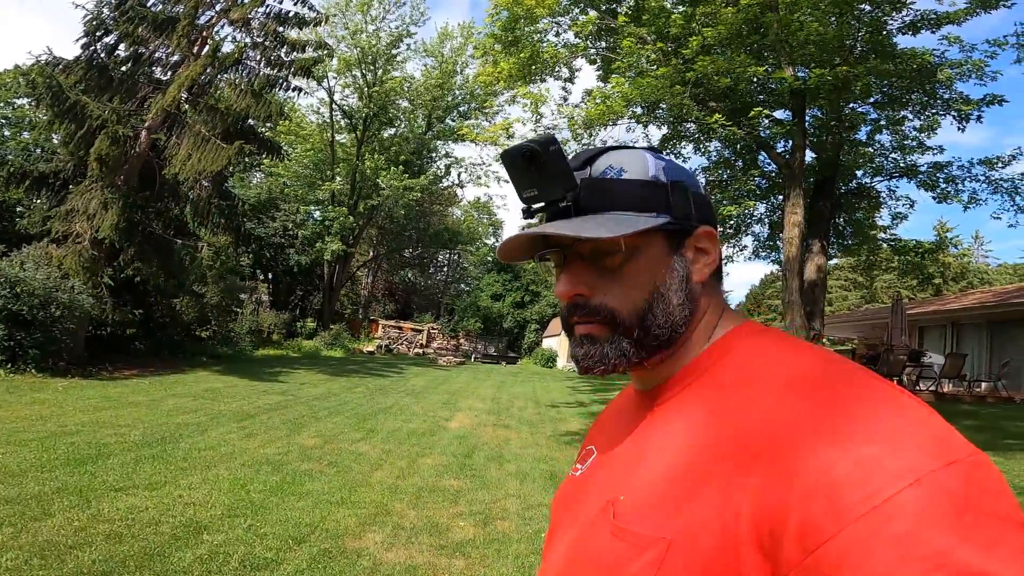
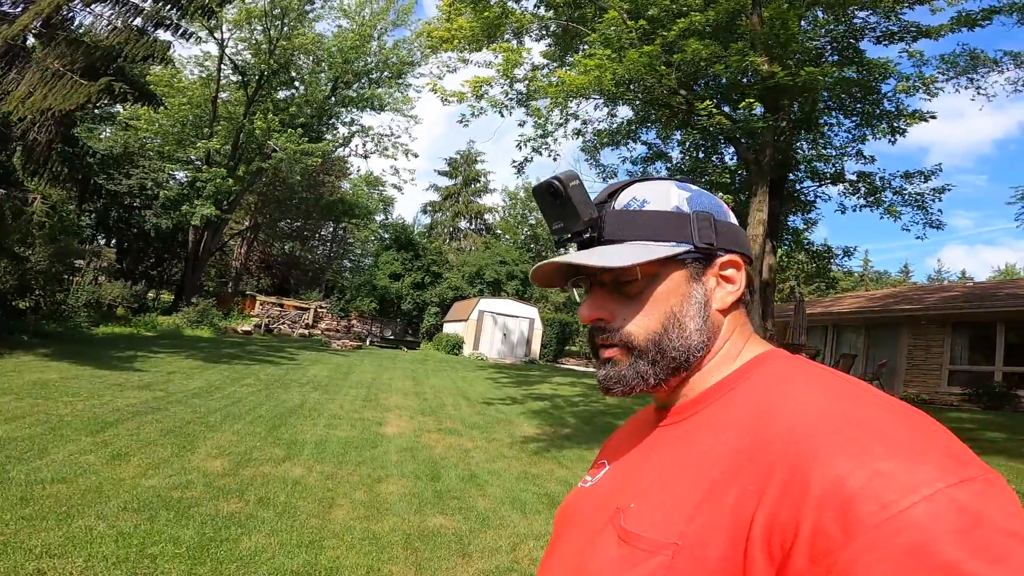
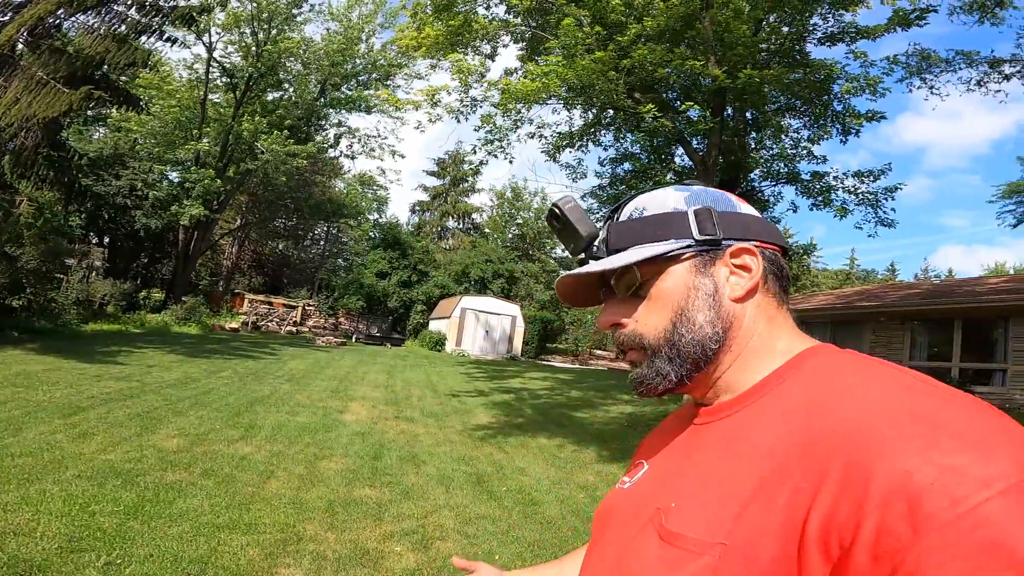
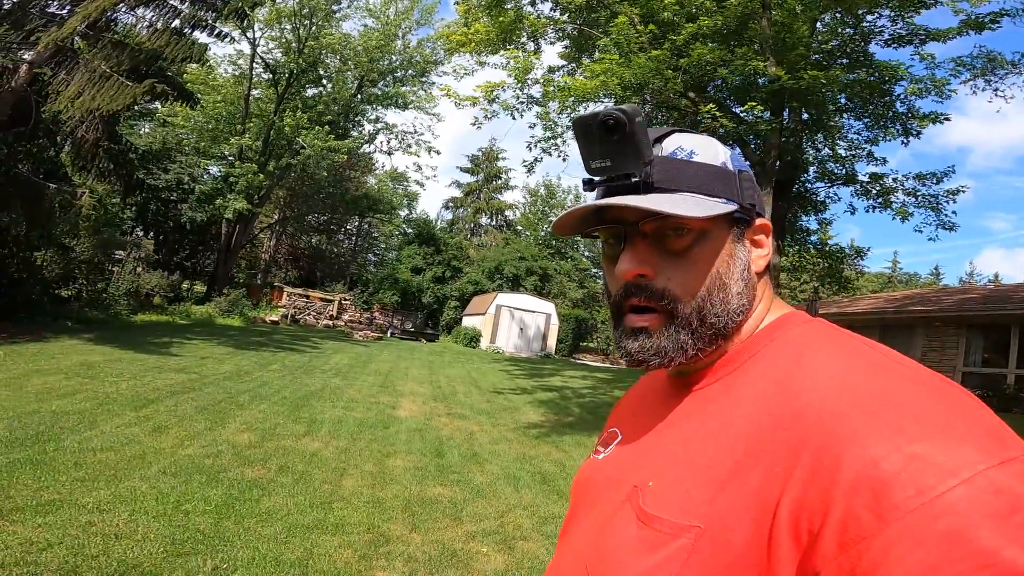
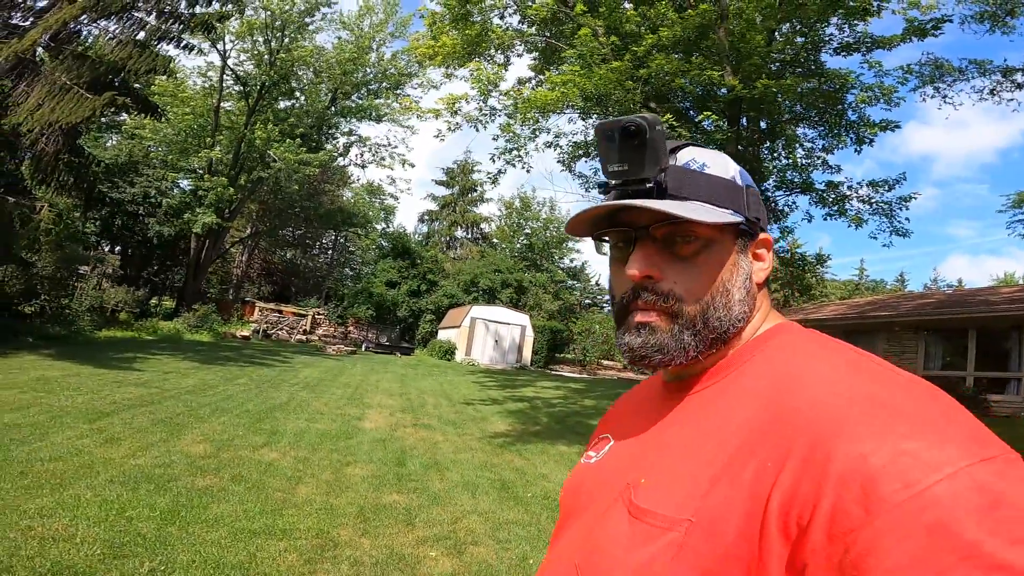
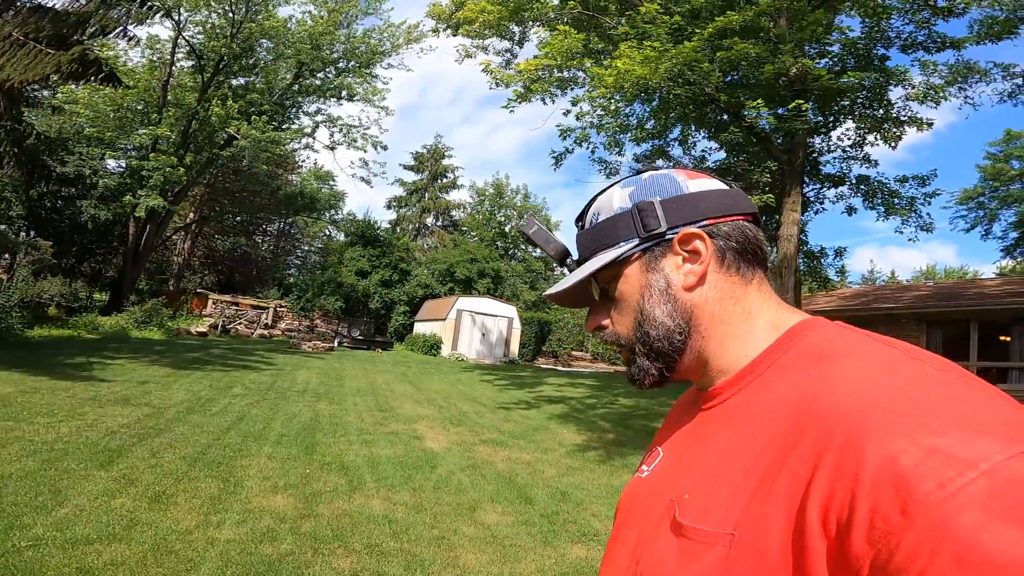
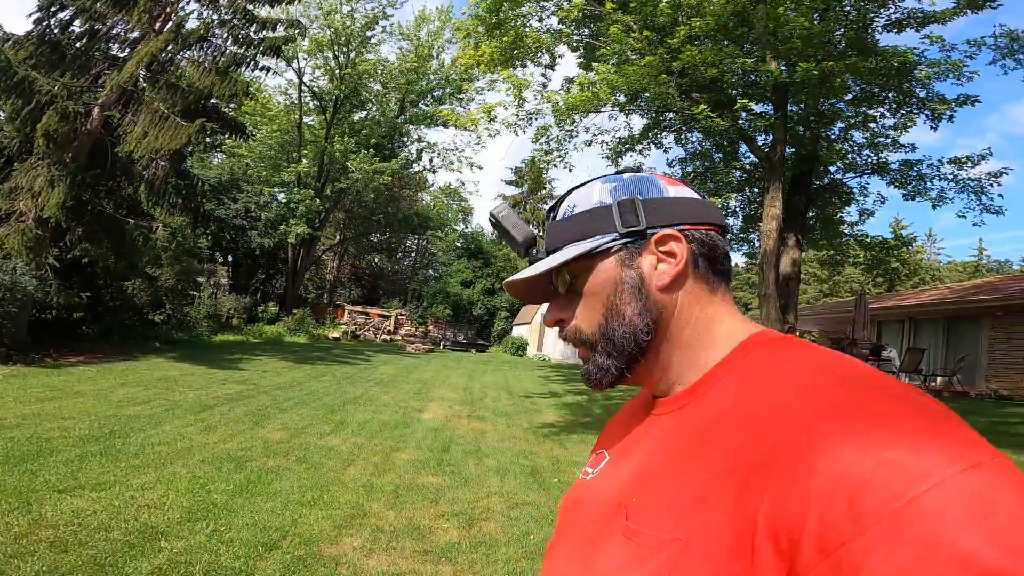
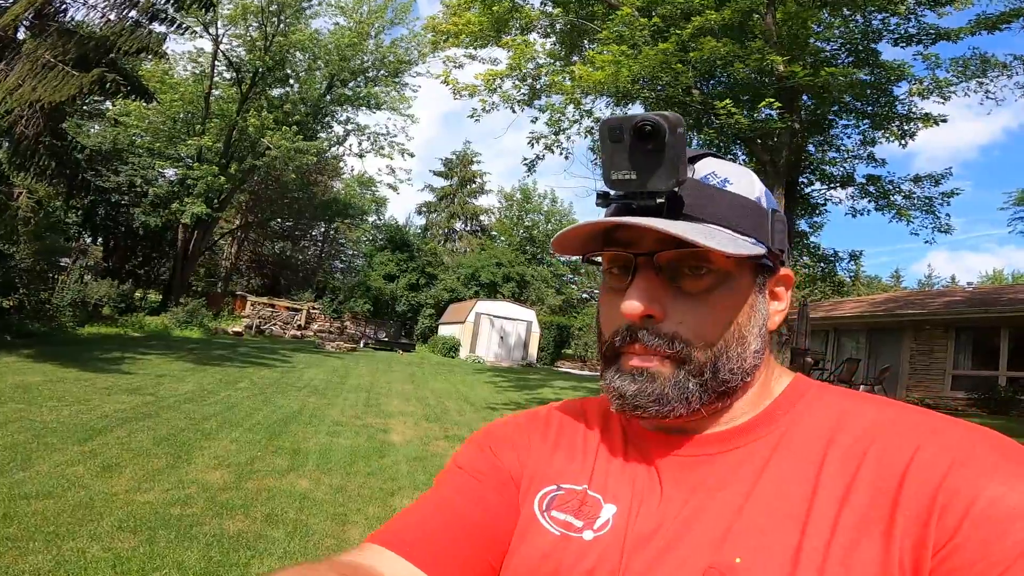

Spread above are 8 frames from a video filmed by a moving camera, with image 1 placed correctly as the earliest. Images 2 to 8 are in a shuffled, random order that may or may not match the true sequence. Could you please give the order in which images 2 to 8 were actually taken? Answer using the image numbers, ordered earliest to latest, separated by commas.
7, 3, 5, 4, 2, 8, 6
